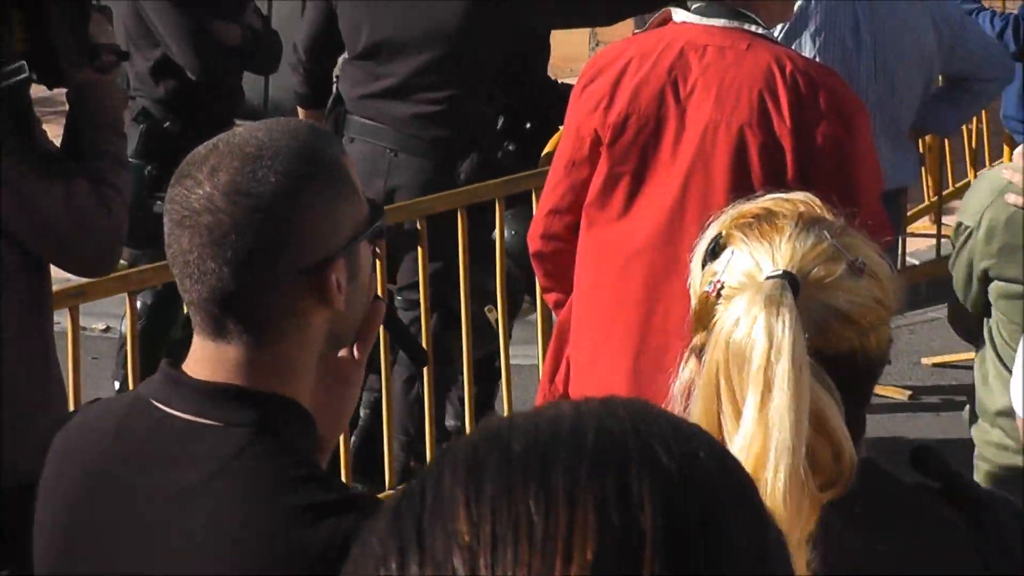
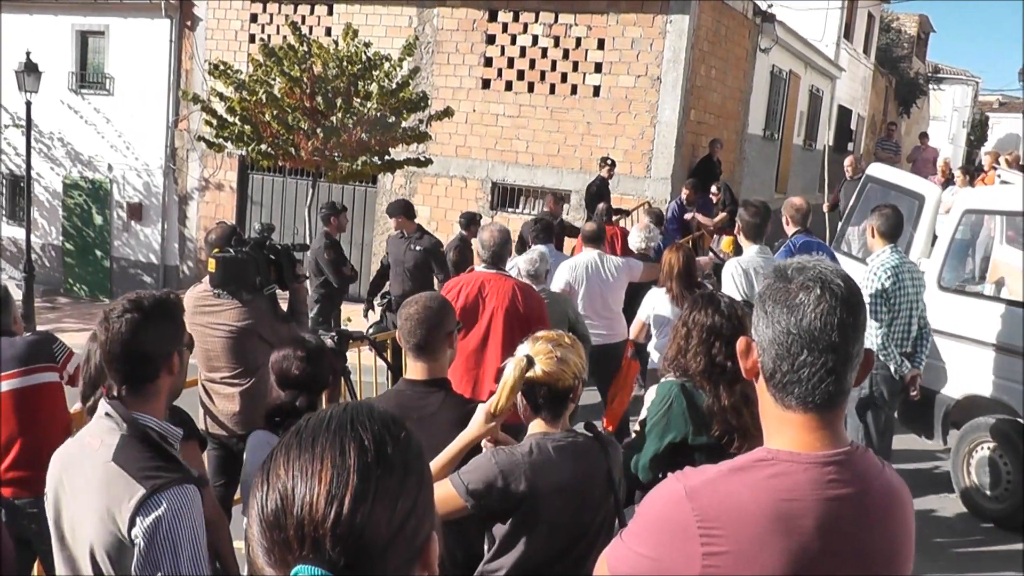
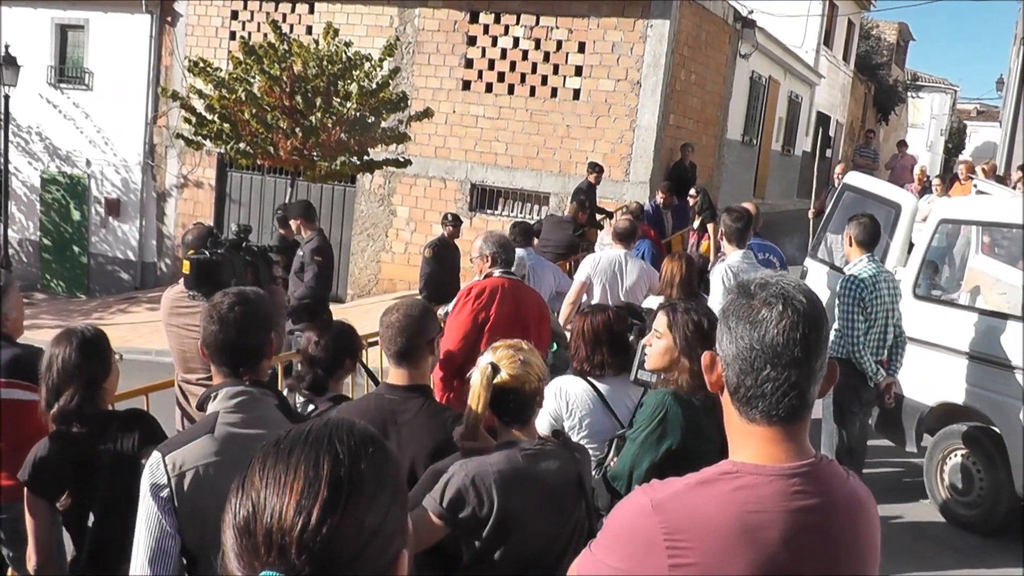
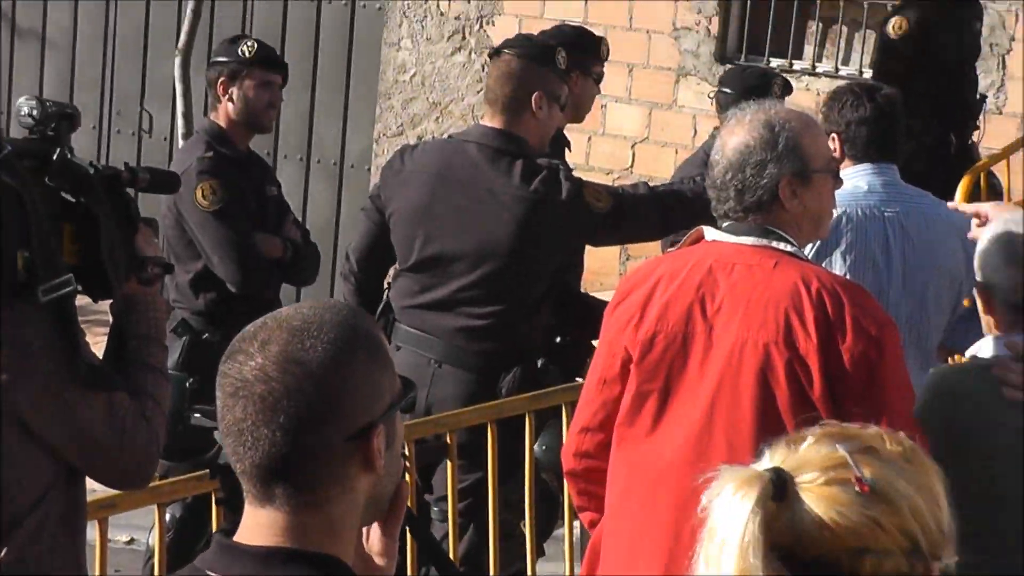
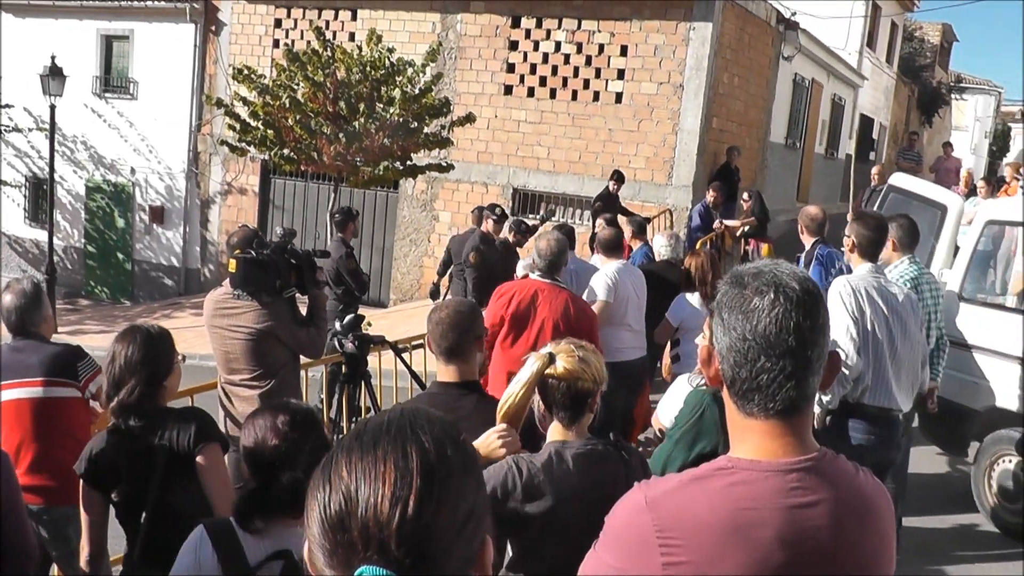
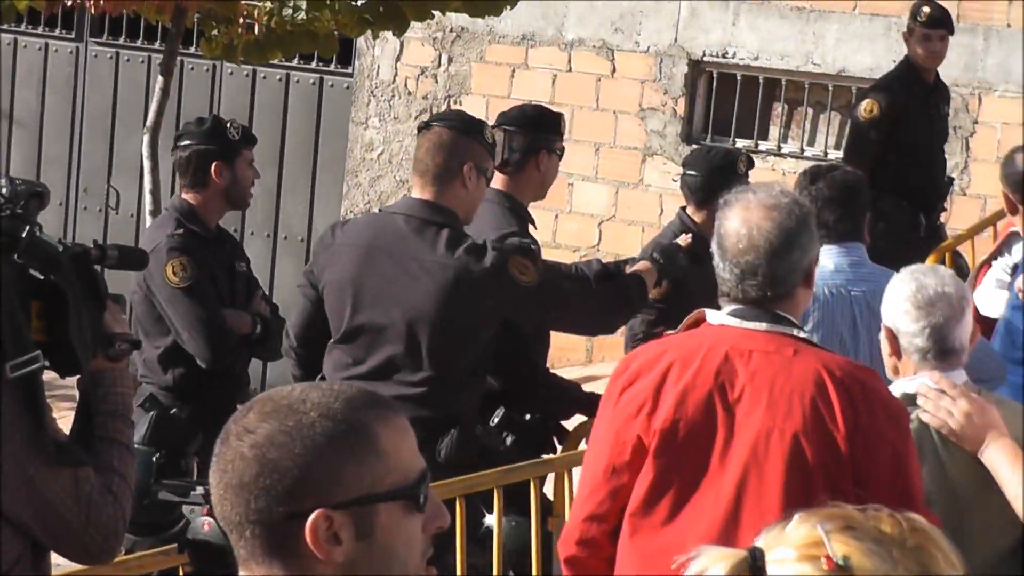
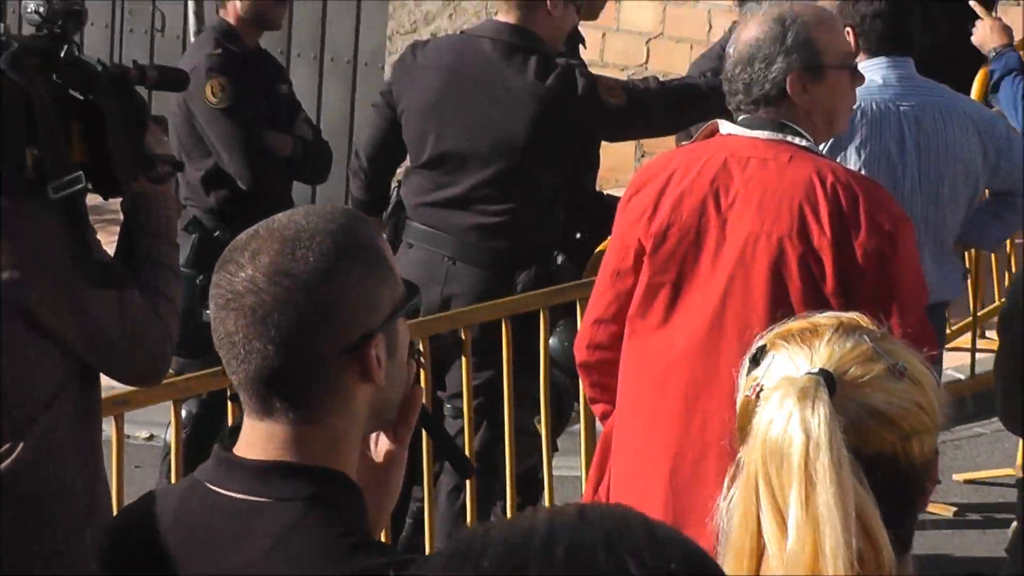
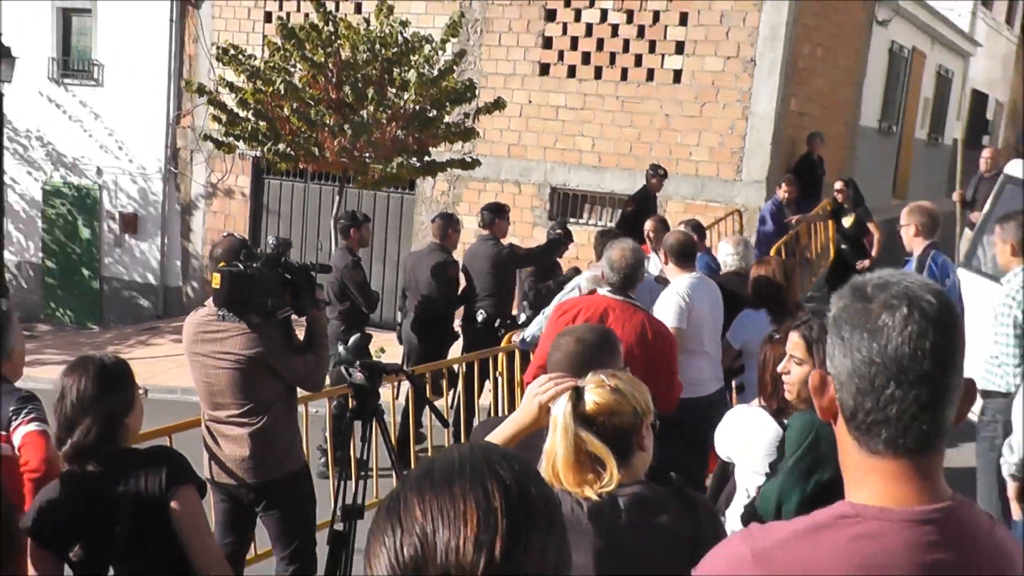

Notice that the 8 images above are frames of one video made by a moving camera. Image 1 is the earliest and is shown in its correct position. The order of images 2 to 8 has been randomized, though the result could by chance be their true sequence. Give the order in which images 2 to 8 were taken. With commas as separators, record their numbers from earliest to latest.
7, 4, 6, 8, 5, 2, 3
